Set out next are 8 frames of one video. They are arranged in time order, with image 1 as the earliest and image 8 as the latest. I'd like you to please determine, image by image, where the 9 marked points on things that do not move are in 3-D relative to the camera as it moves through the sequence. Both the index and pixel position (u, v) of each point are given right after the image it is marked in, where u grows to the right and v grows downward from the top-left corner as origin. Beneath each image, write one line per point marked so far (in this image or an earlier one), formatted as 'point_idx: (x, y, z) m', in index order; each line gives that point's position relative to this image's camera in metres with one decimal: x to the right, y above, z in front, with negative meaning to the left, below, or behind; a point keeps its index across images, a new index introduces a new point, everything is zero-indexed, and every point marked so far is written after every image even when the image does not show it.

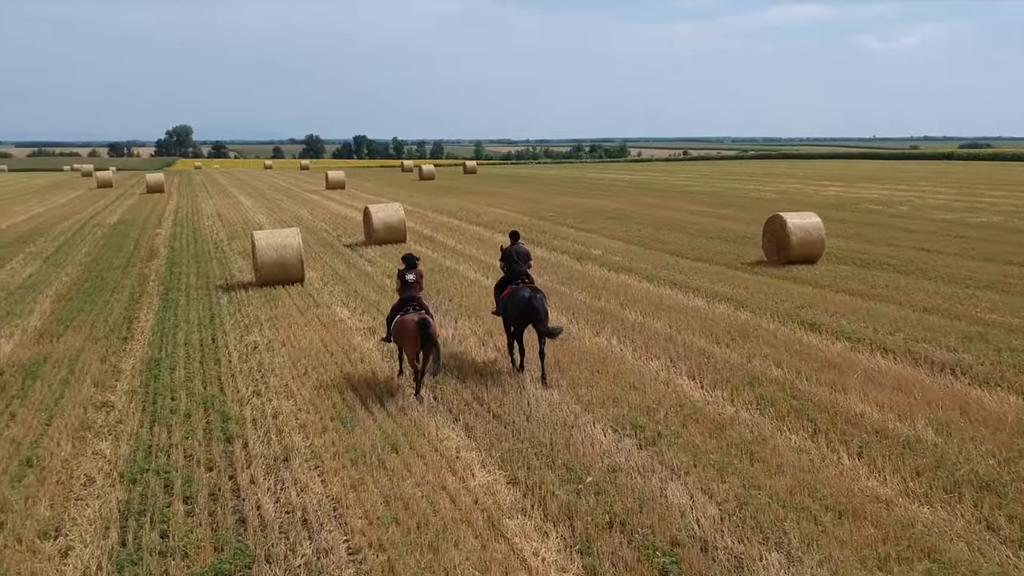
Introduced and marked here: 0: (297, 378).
0: (-1.8, -0.7, +8.2) m
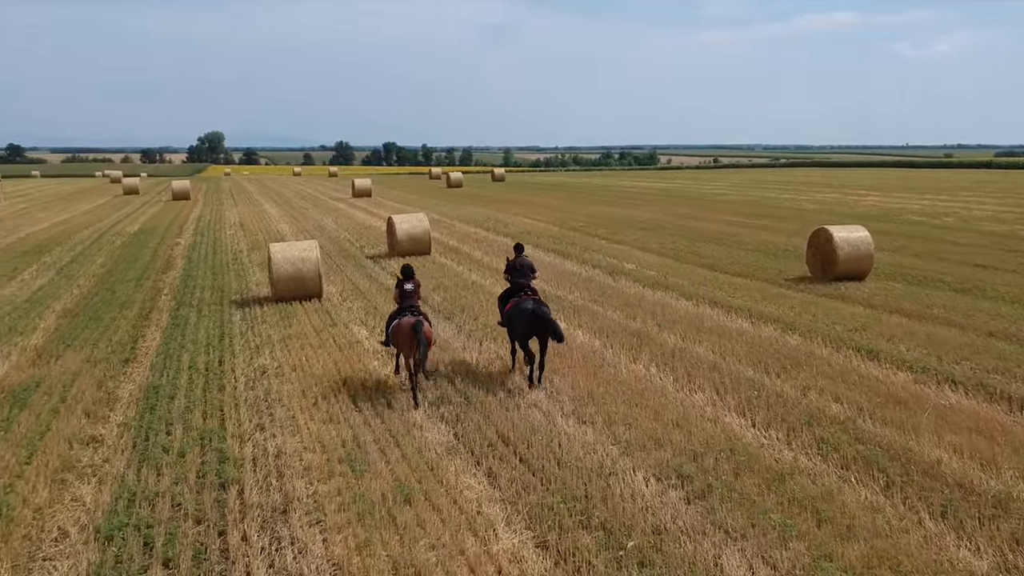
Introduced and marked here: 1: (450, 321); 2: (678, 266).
0: (-1.6, -0.9, +7.5) m
1: (-0.7, -0.3, +11.6) m
2: (+2.6, +0.3, +15.6) m
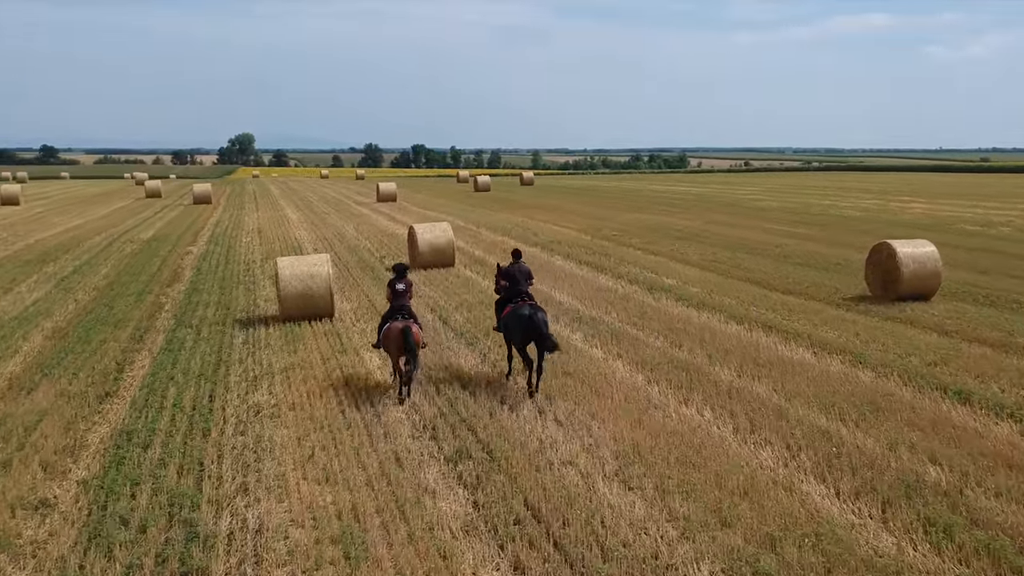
0: (-1.4, -1.1, +6.4) m
1: (-0.4, -0.5, +10.4) m
2: (+3.1, +0.1, +14.4) m
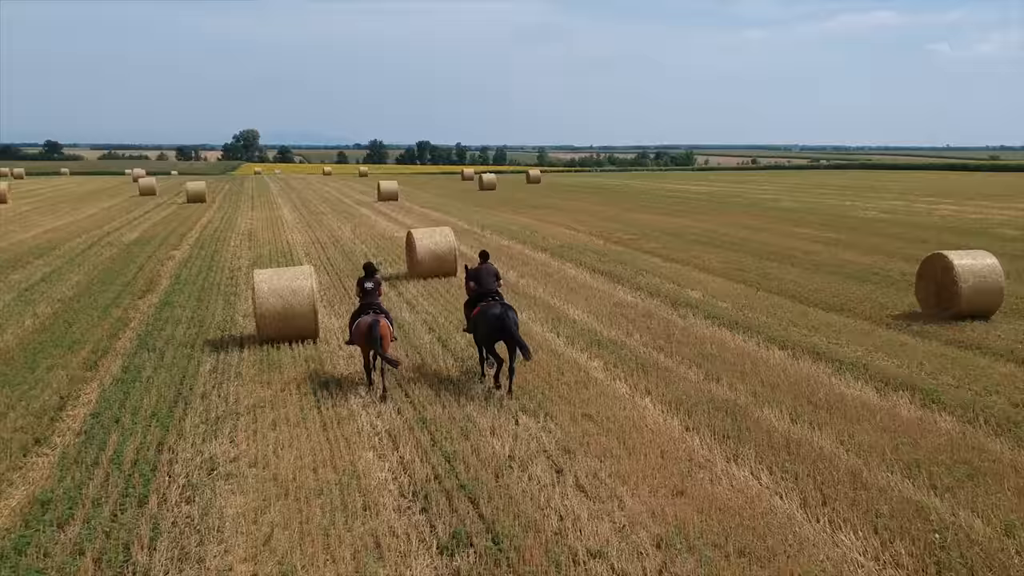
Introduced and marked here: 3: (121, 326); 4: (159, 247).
0: (-1.3, -1.3, +5.0) m
1: (-0.3, -0.7, +9.0) m
2: (+3.2, -0.1, +13.0) m
3: (-4.3, -0.4, +11.0) m
4: (-6.7, +0.8, +18.7) m
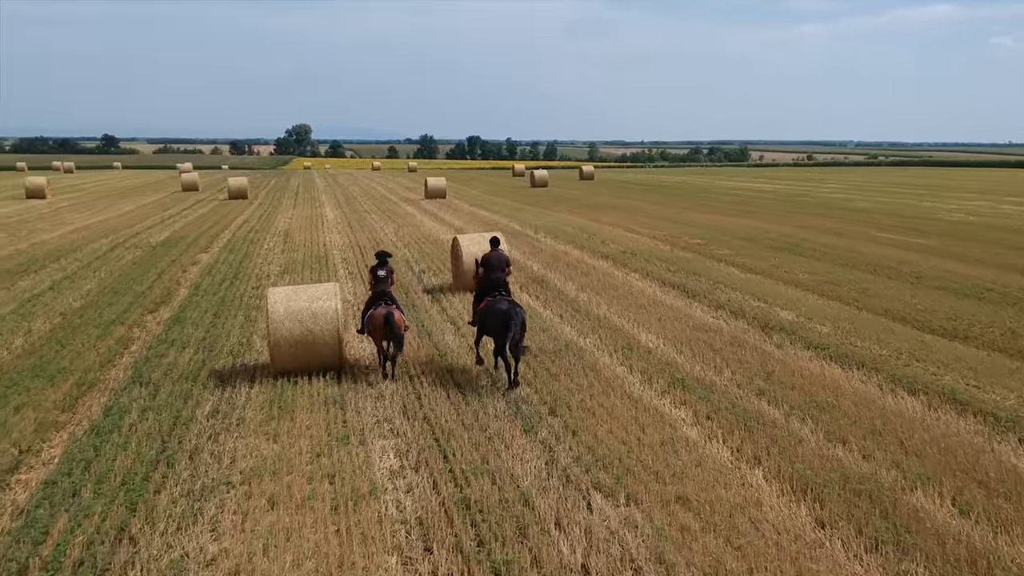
0: (-1.0, -1.5, +3.3) m
1: (+0.1, -0.9, +7.3) m
2: (+3.9, -0.3, +11.1) m
3: (-3.7, -0.6, +9.4) m
4: (-5.7, +0.7, +17.2) m
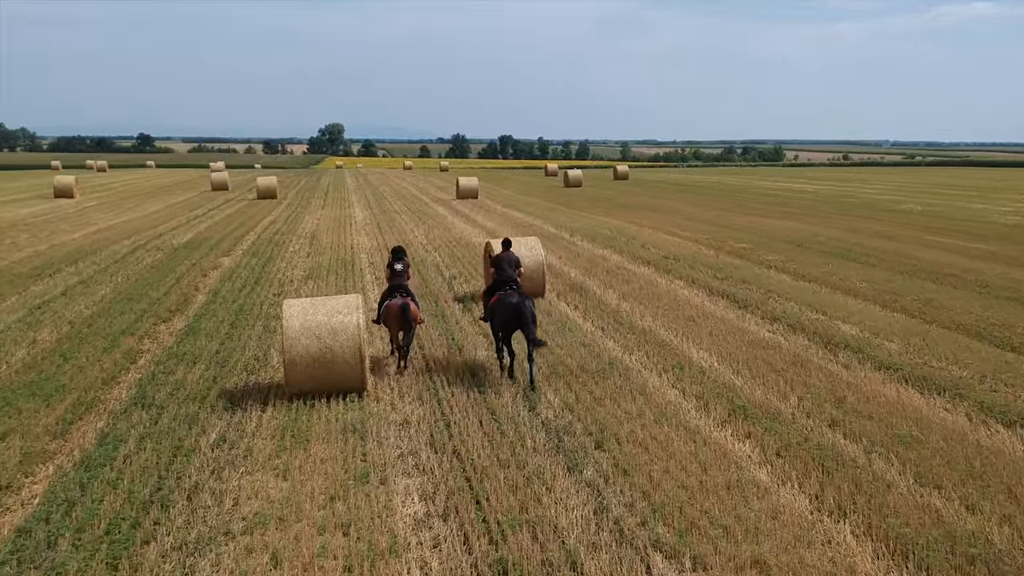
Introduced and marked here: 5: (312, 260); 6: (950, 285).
0: (-0.9, -1.6, +2.5) m
1: (+0.4, -1.0, +6.5) m
2: (+4.2, -0.5, +10.1) m
3: (-3.4, -0.7, +8.7) m
4: (-5.1, +0.6, +16.6) m
5: (-3.2, +0.5, +16.0) m
6: (+5.9, +0.1, +13.5) m
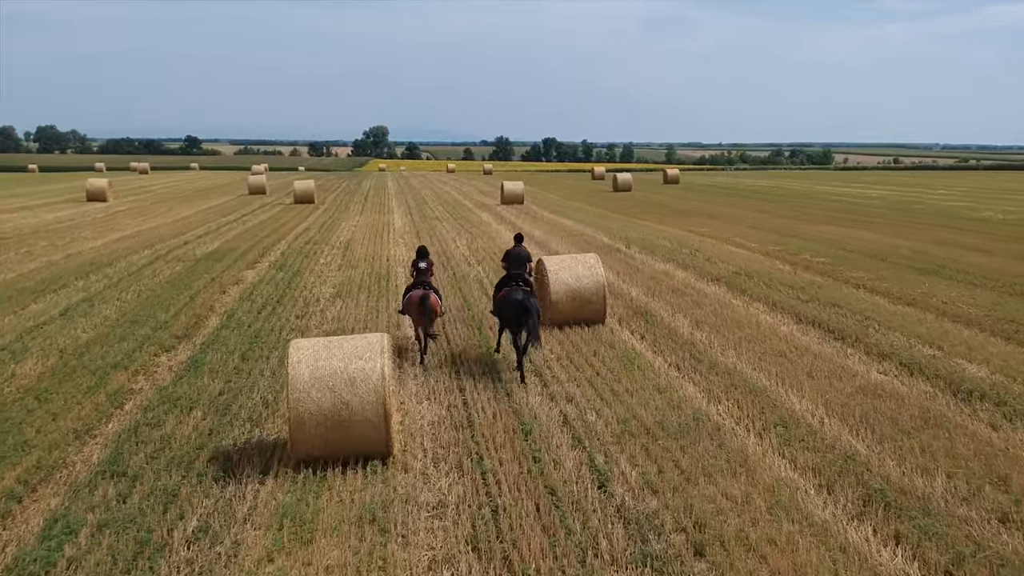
0: (-0.7, -1.9, +0.9) m
1: (+0.7, -1.3, +4.8) m
2: (+4.7, -0.7, +8.3) m
3: (-3.0, -0.9, +7.3) m
4: (-4.3, +0.4, +15.2) m
5: (-2.5, +0.2, +14.6) m
6: (+6.6, -0.3, +11.6) m
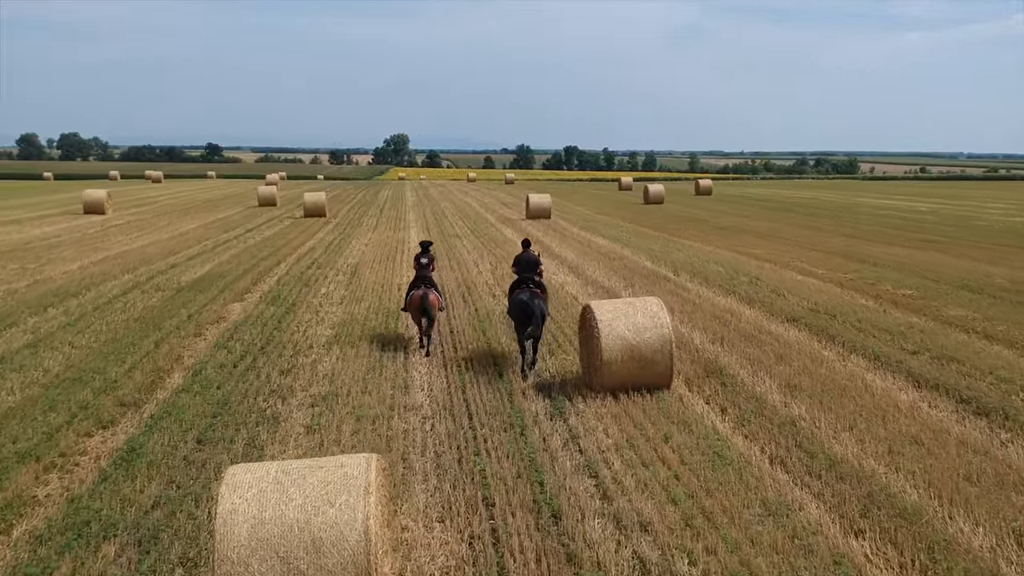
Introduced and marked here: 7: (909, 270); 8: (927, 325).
0: (-0.6, -2.2, -1.3) m
1: (+1.0, -1.7, +2.5) m
2: (+5.0, -1.2, +6.0) m
3: (-2.7, -1.3, +5.0) m
4: (-3.9, -0.1, +13.0) m
5: (-2.1, -0.2, +12.3) m
6: (+6.9, -0.7, +9.2) m
7: (+6.4, +0.3, +16.0) m
8: (+4.7, -0.4, +11.1) m
